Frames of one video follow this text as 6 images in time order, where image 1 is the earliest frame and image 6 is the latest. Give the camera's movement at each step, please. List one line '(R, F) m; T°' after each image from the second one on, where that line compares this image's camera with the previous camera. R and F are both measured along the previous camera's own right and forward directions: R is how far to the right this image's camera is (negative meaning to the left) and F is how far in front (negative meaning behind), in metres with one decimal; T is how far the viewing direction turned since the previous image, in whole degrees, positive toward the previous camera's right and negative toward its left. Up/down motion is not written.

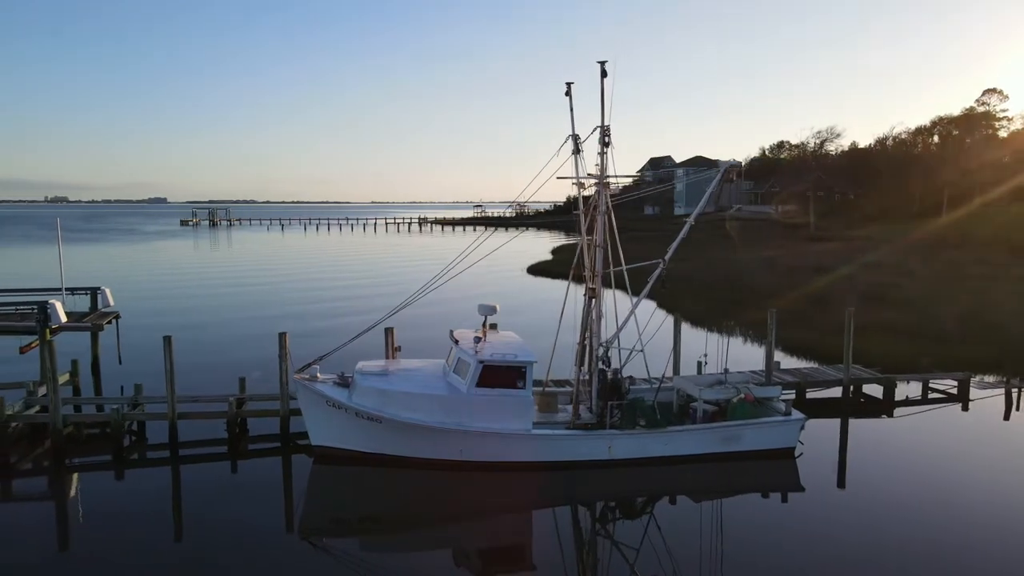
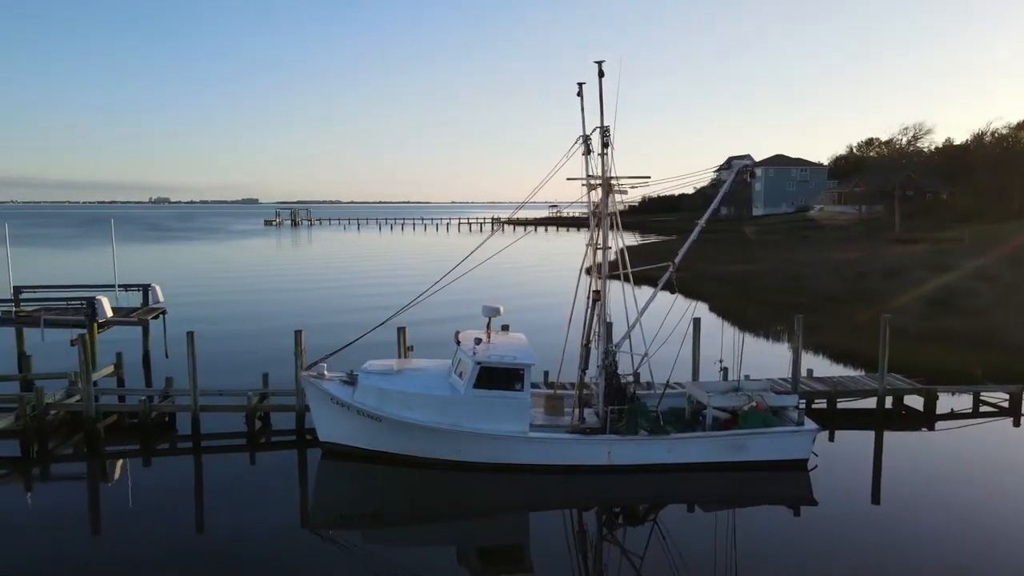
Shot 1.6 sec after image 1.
(+1.1, +0.1) m; -5°
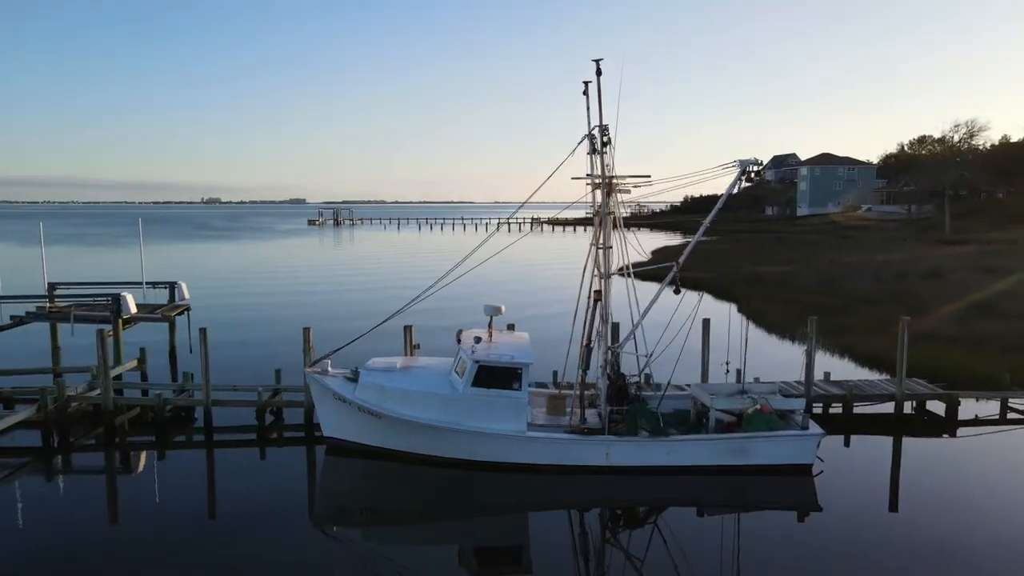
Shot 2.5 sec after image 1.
(+0.6, 0.0) m; -3°
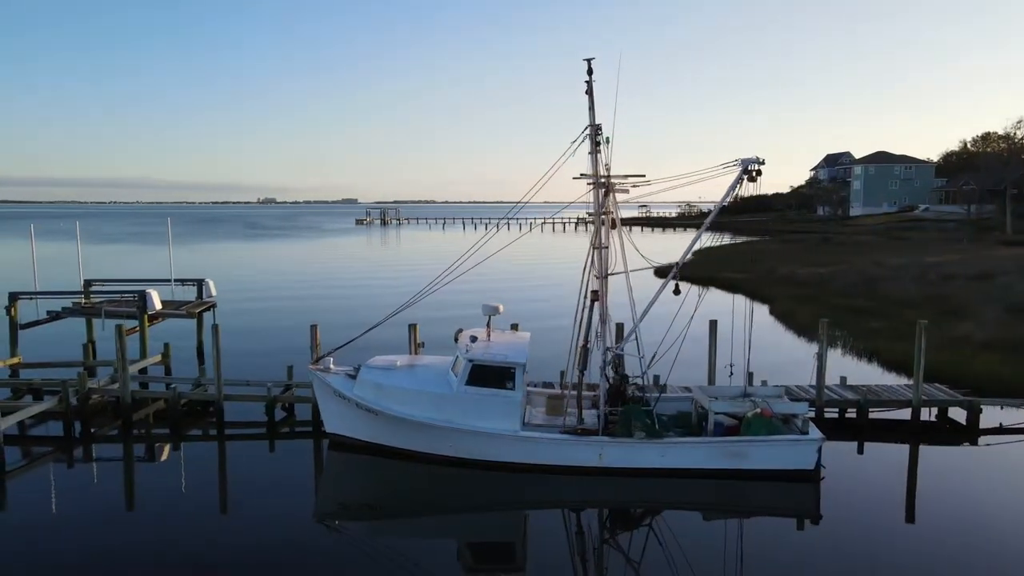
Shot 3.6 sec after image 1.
(+0.8, 0.0) m; -3°
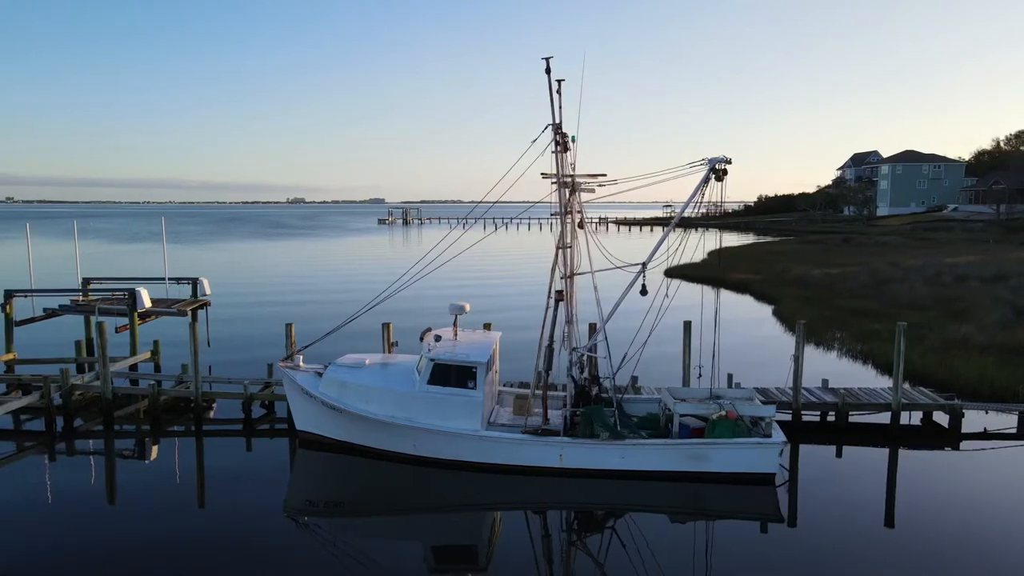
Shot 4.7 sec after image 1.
(+1.0, 0.0) m; -2°
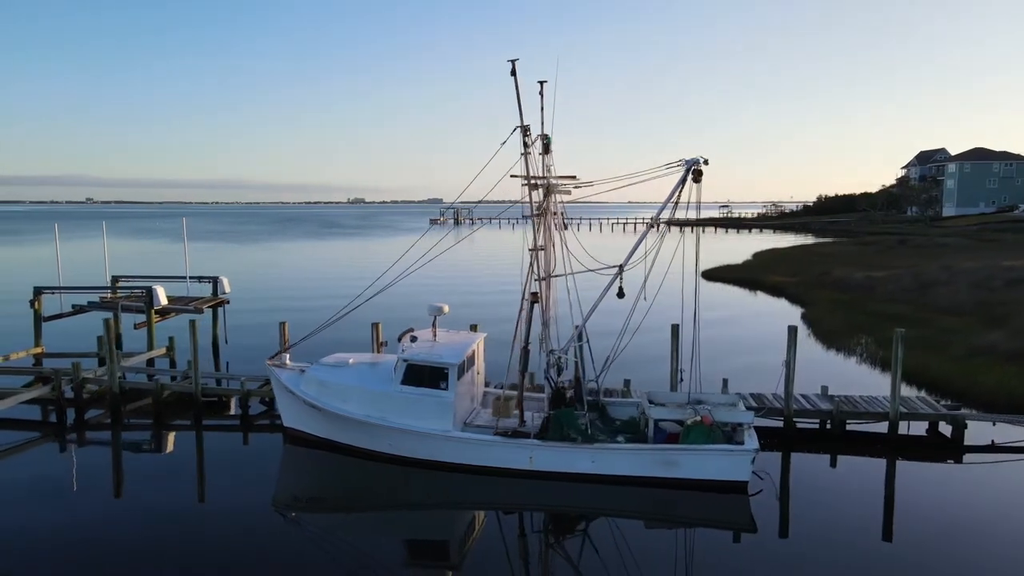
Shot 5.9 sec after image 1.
(+1.2, 0.0) m; -4°
